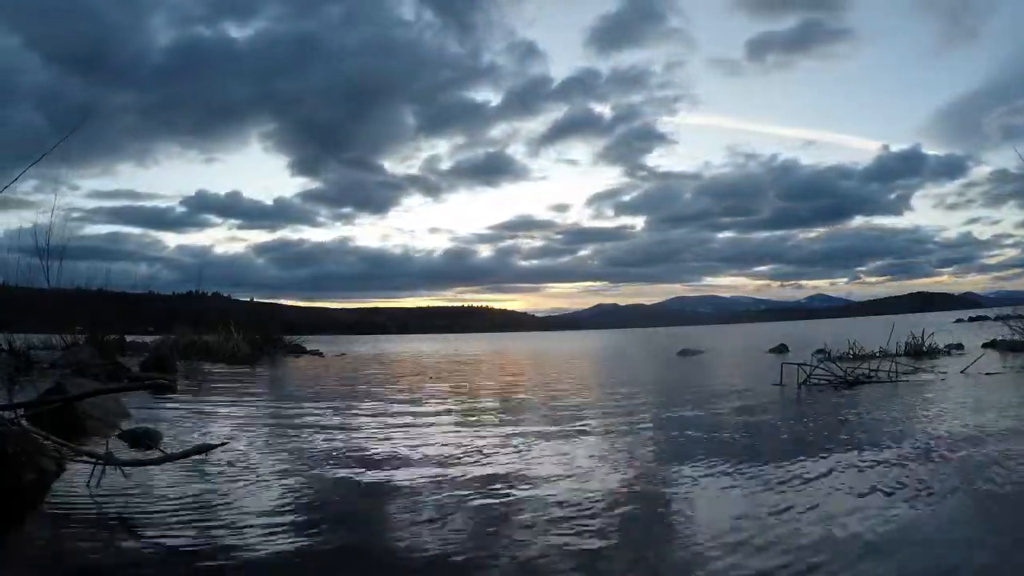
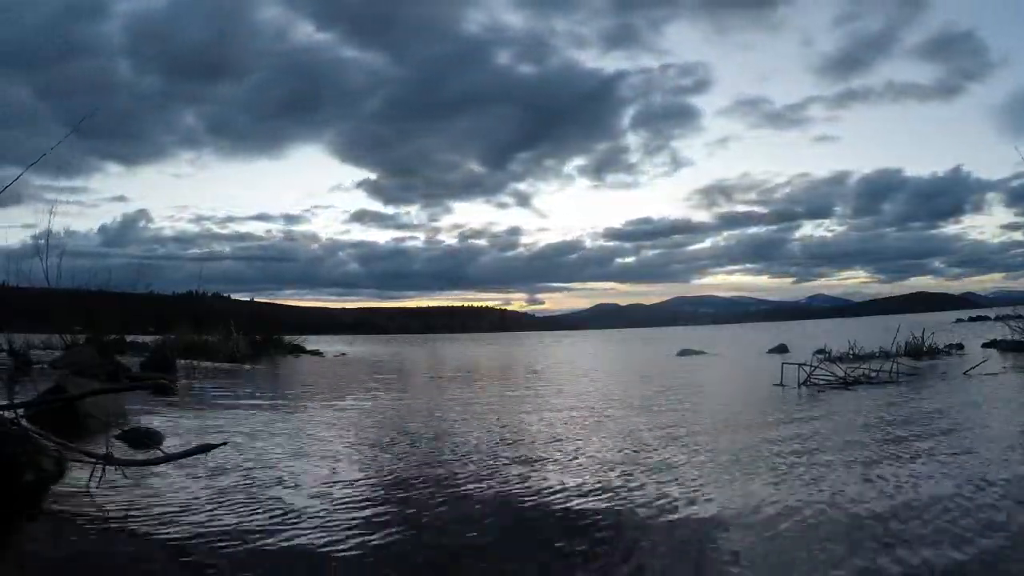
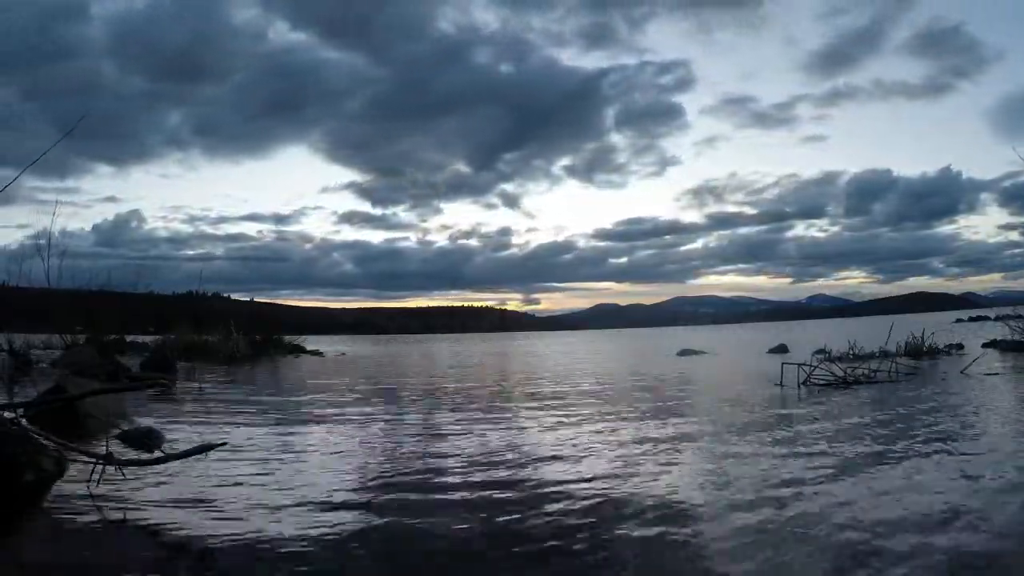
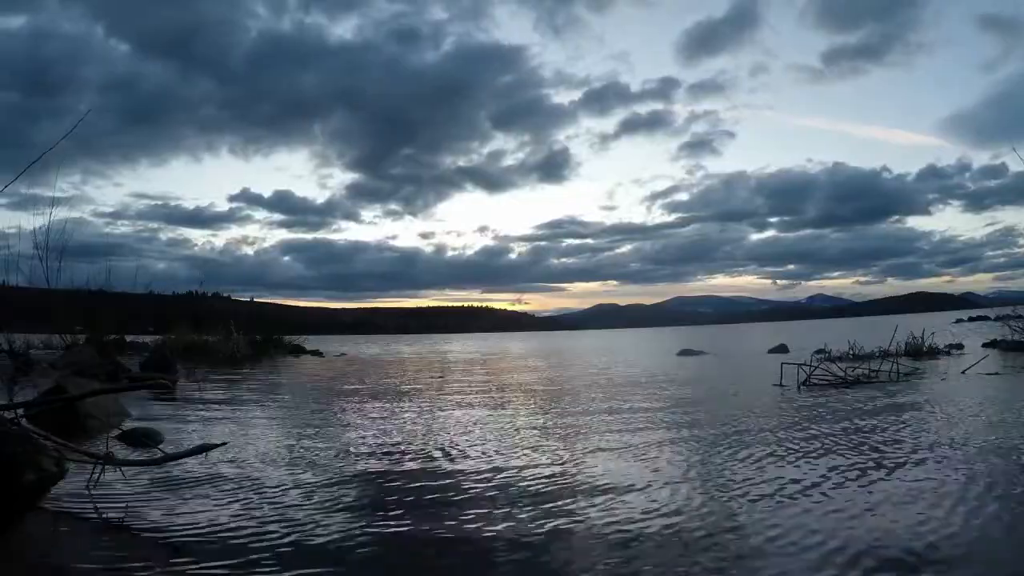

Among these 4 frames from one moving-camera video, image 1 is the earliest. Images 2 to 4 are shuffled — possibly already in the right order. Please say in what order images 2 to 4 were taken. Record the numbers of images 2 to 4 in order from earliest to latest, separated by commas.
4, 3, 2
